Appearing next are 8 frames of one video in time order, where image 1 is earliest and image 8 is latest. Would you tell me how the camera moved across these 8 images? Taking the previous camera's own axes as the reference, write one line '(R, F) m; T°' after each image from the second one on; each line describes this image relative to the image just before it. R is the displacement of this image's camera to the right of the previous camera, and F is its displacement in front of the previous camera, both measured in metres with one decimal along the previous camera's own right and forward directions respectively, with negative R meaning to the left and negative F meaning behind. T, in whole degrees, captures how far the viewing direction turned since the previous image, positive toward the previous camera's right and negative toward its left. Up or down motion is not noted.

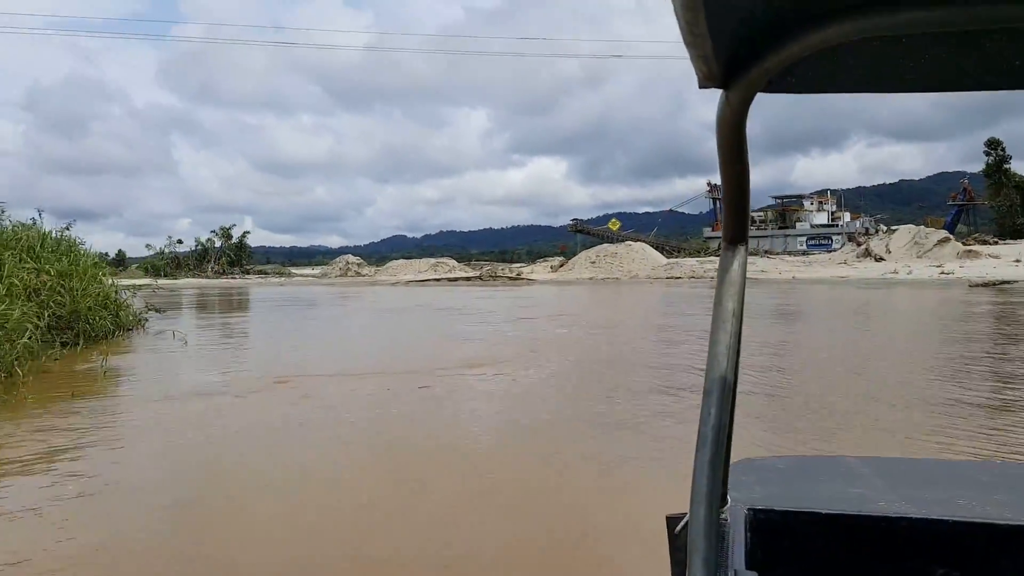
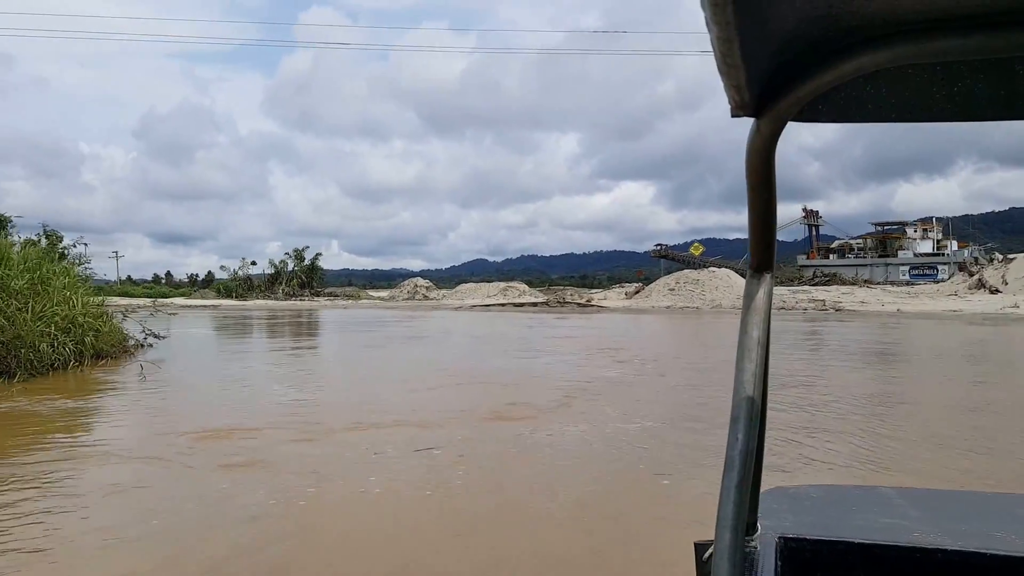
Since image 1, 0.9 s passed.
(+0.1, +0.4) m; -6°
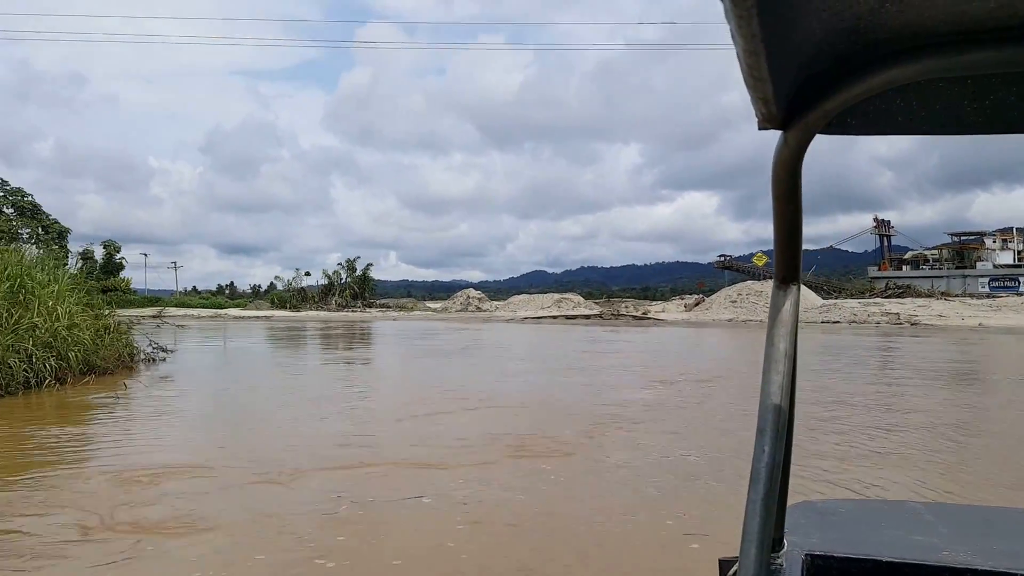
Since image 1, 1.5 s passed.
(+0.1, +0.2) m; -4°
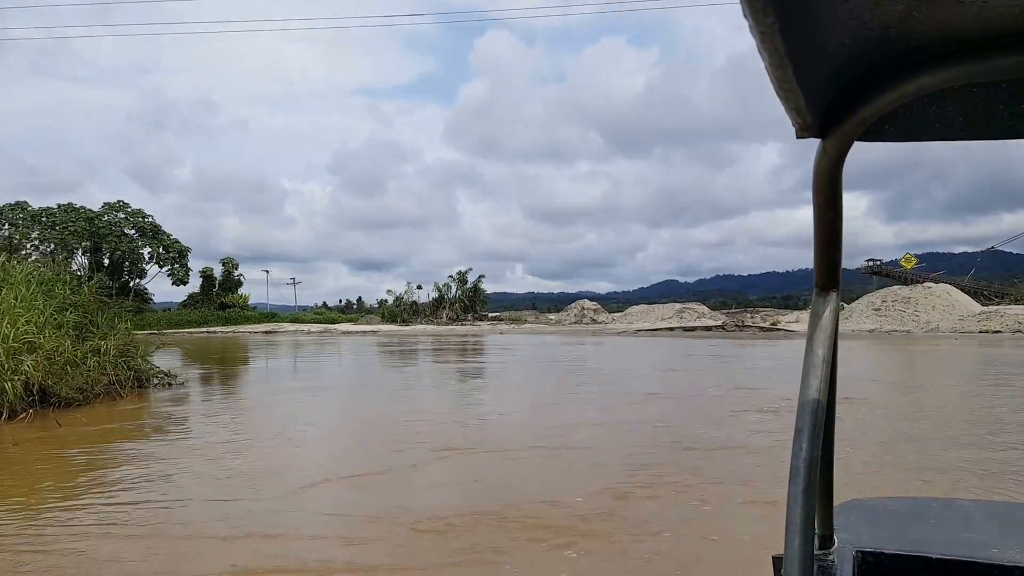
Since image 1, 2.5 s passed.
(+0.2, +0.4) m; -9°
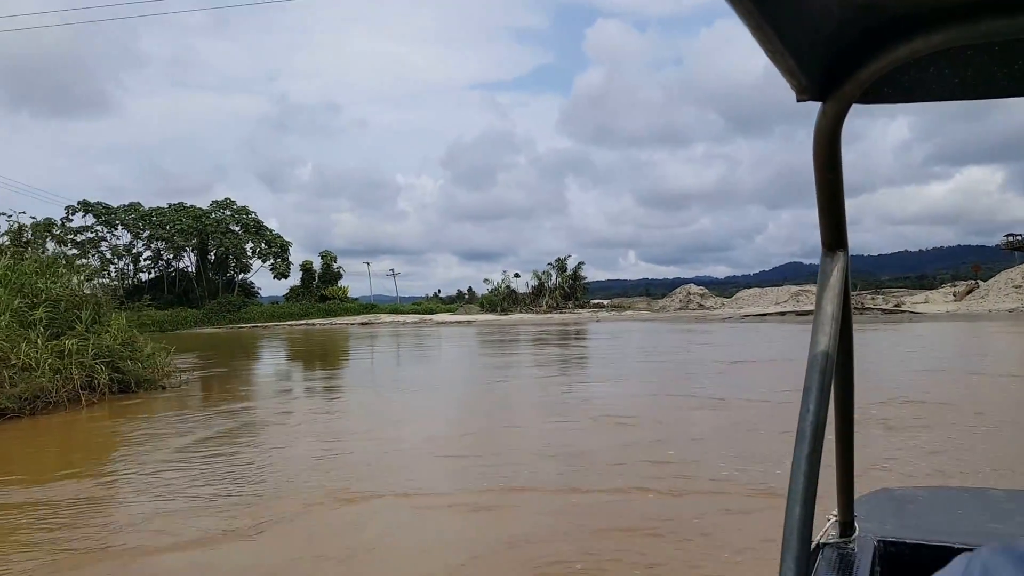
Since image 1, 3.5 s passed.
(+0.2, +0.3) m; -8°
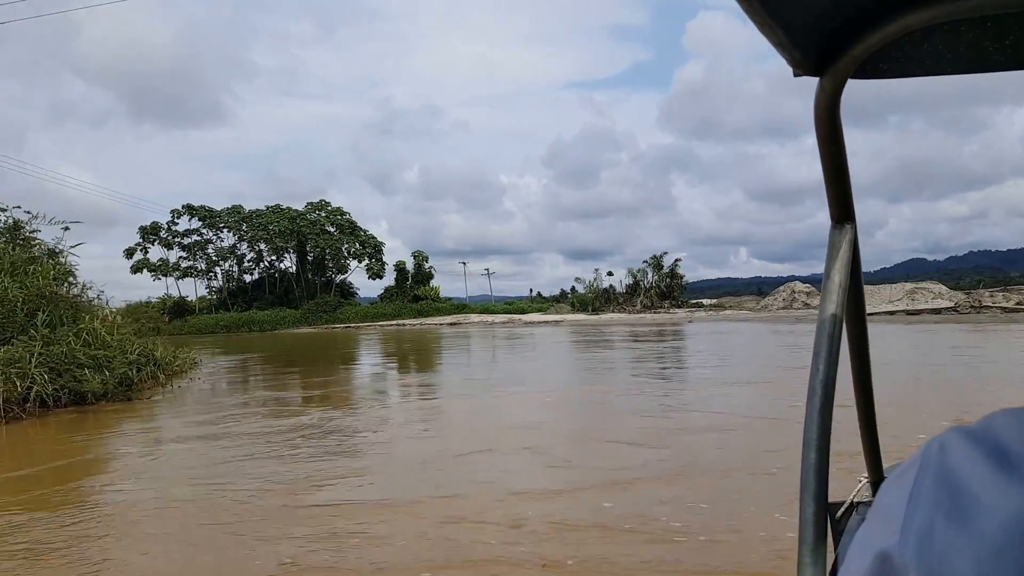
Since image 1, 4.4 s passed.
(+0.2, +0.1) m; -8°
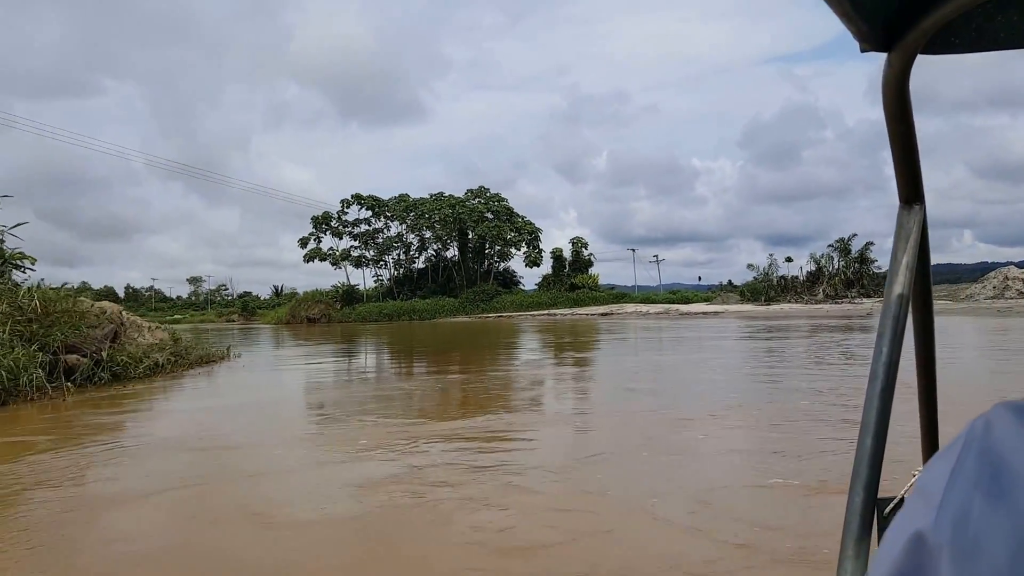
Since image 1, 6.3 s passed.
(+0.4, +0.4) m; -14°
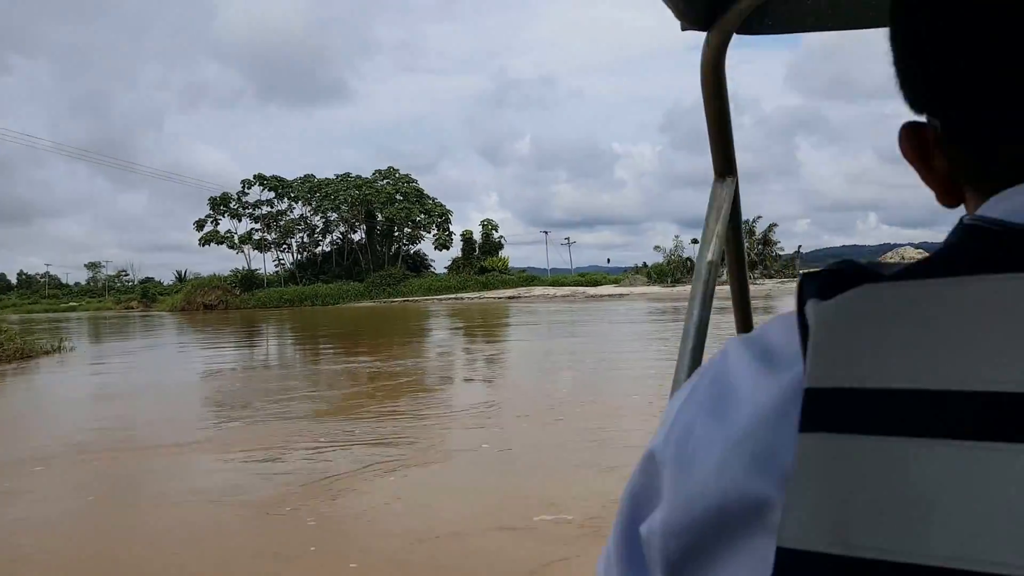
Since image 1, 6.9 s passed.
(+0.2, +0.1) m; +5°
